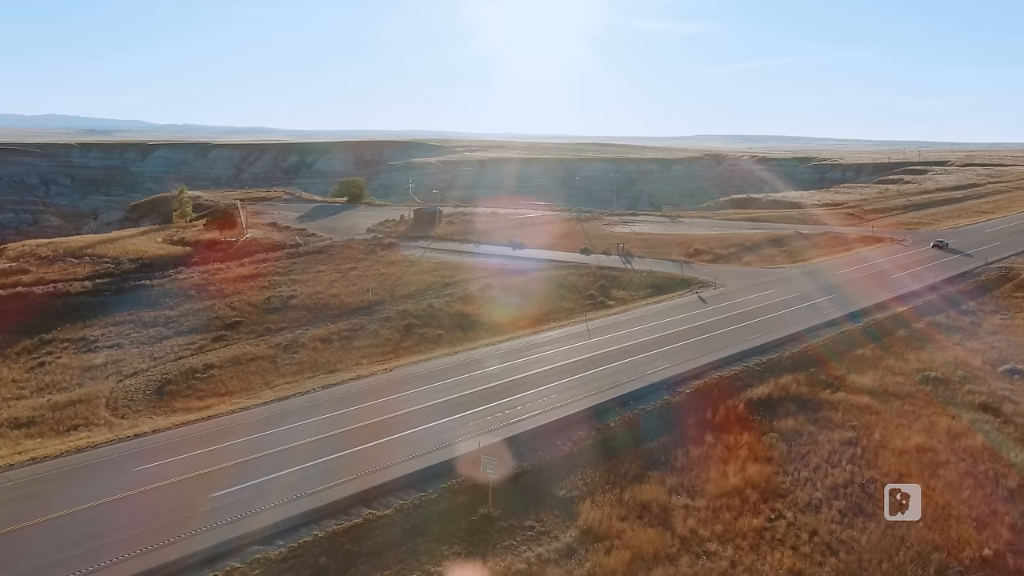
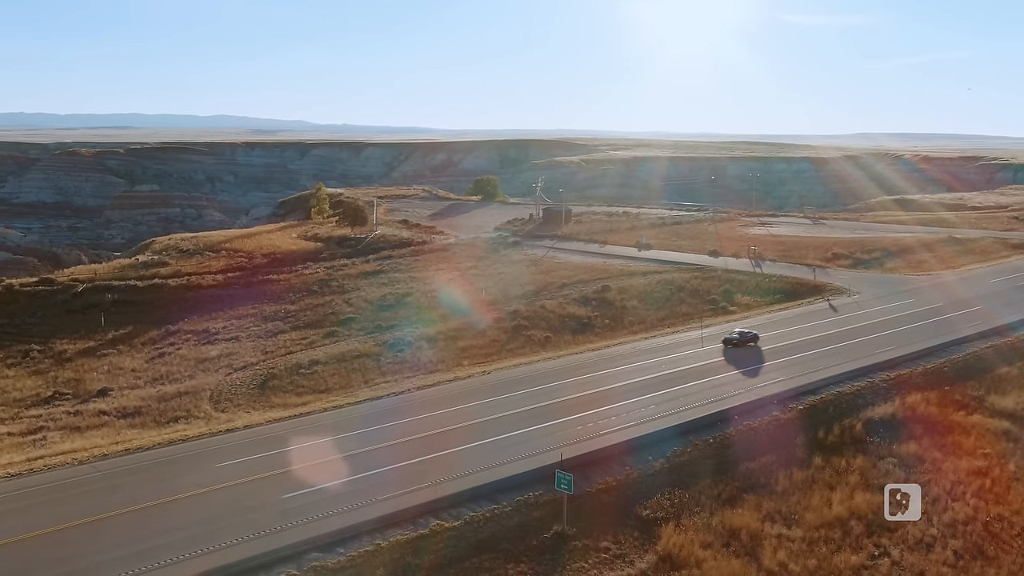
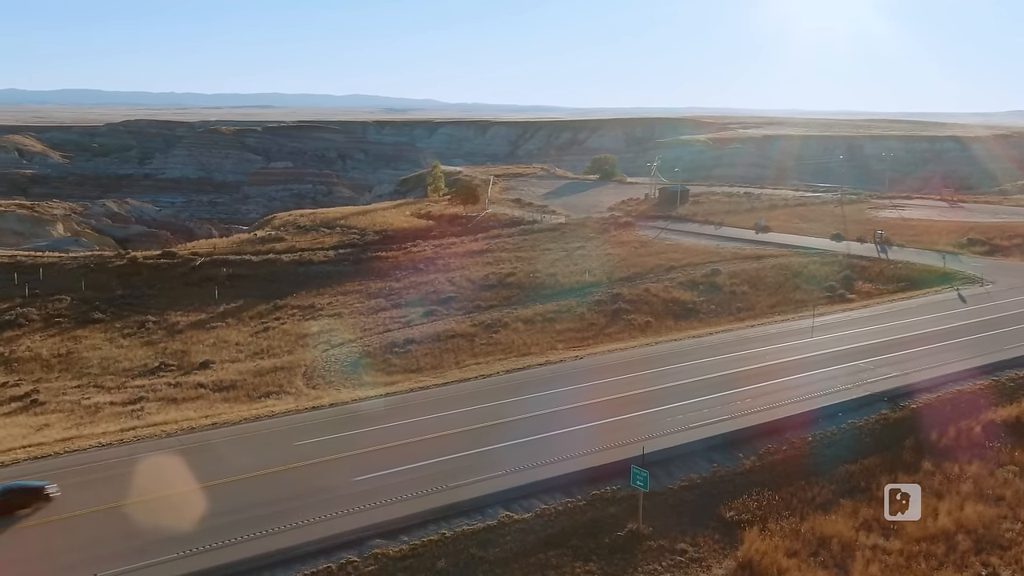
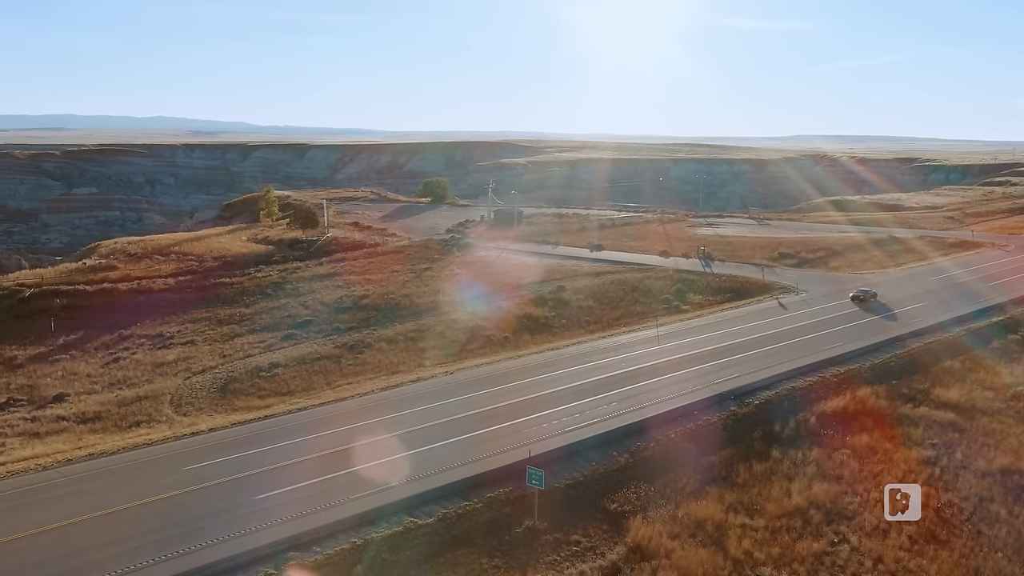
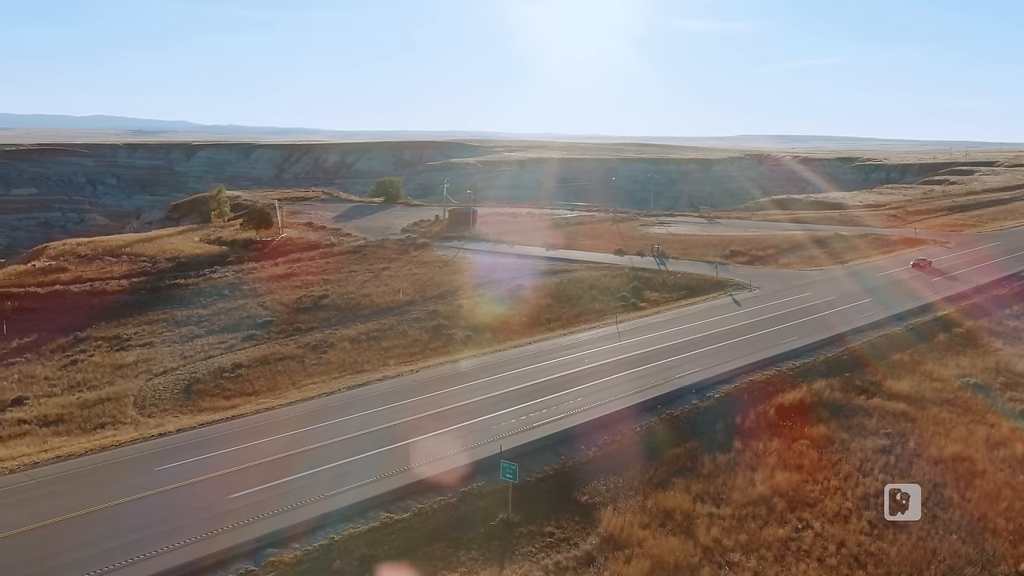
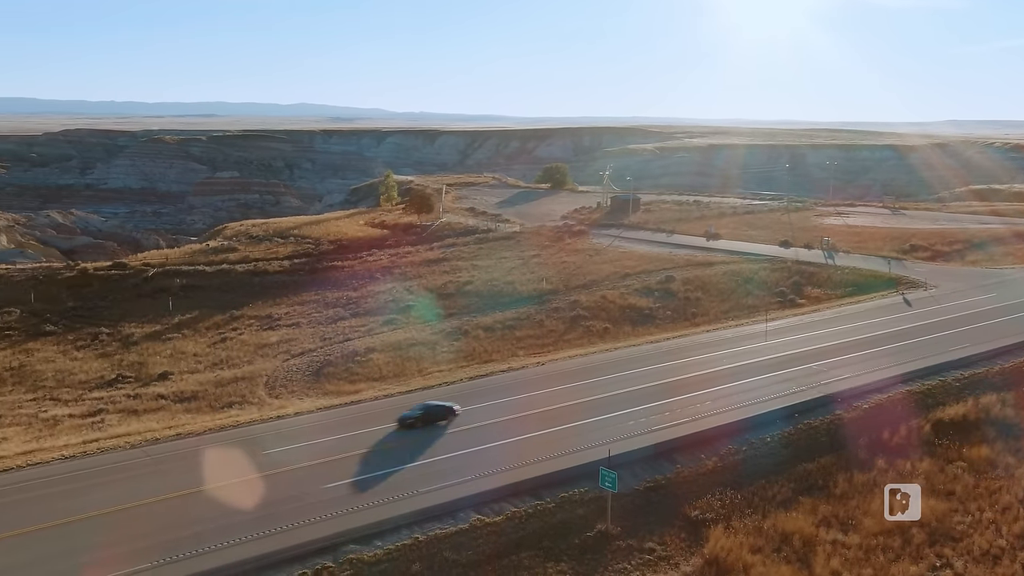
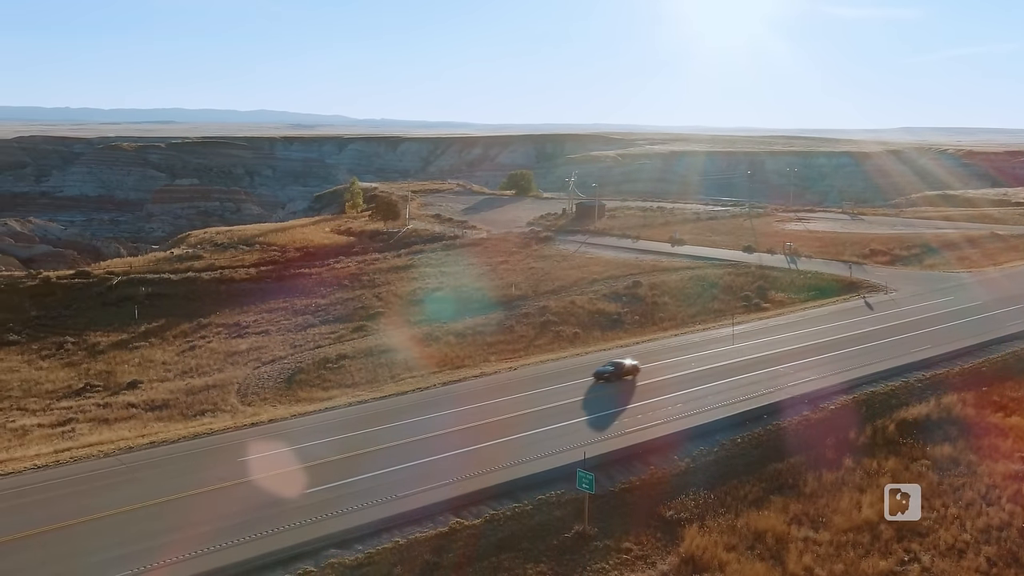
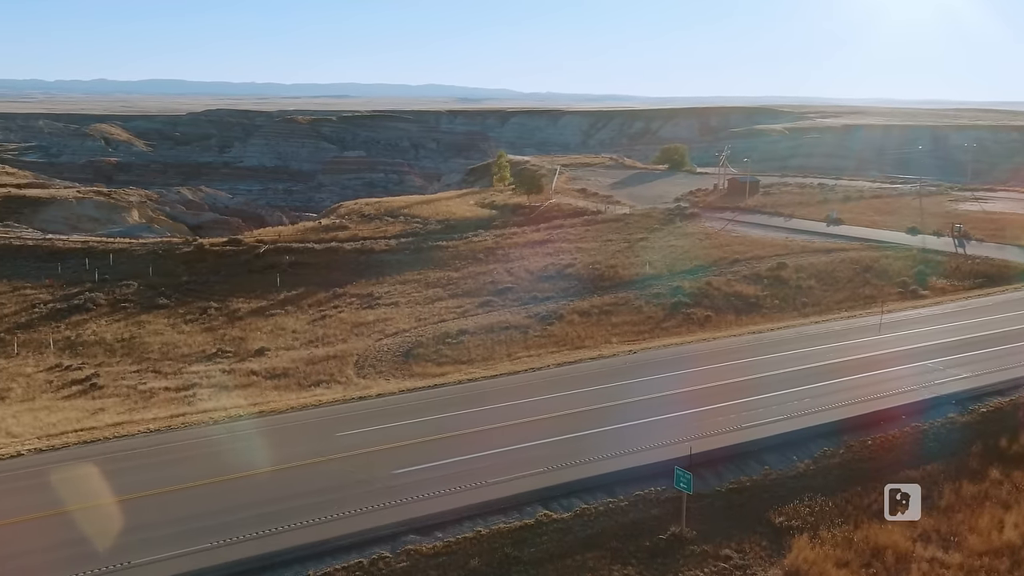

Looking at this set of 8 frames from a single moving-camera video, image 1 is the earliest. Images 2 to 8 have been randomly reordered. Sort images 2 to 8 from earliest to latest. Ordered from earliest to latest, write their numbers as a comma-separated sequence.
5, 4, 2, 7, 6, 3, 8
